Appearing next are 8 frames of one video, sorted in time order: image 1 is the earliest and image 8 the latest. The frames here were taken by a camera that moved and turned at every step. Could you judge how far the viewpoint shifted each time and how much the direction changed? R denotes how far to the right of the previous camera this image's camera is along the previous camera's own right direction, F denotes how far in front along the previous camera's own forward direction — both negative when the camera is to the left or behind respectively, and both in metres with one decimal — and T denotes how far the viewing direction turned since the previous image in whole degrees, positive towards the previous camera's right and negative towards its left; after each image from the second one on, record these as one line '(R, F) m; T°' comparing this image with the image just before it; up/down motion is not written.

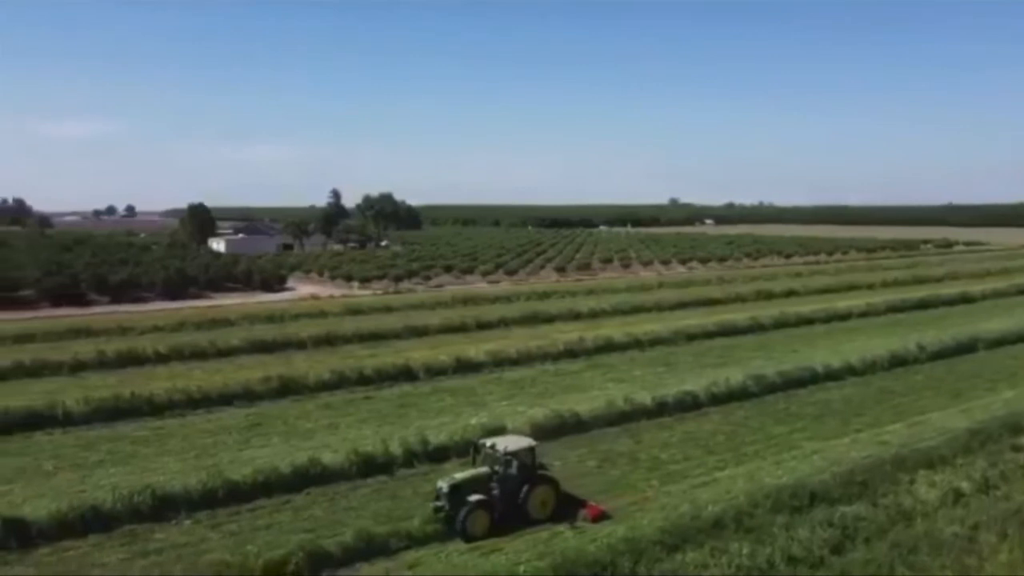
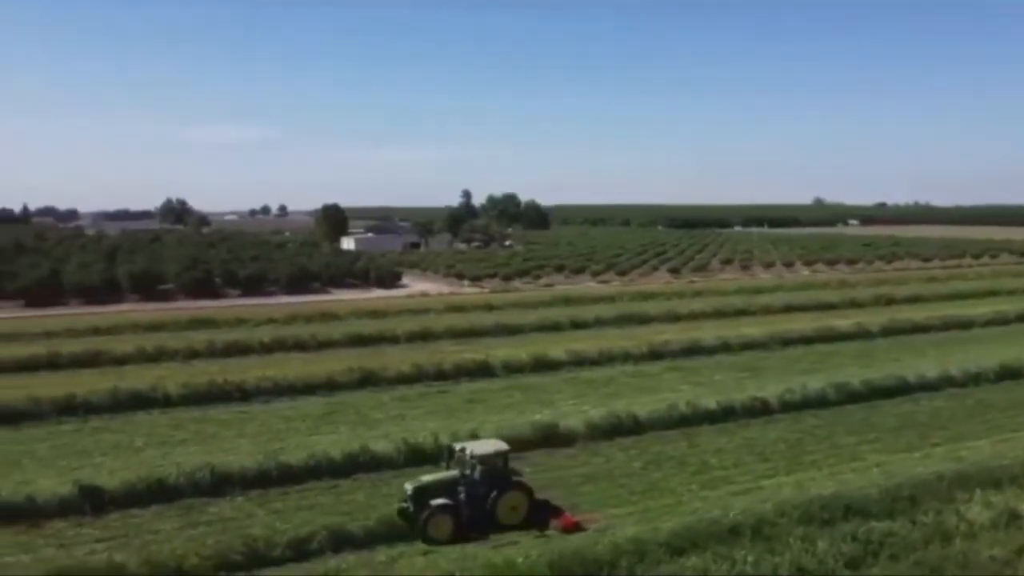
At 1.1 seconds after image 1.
(+1.9, -0.2) m; -9°
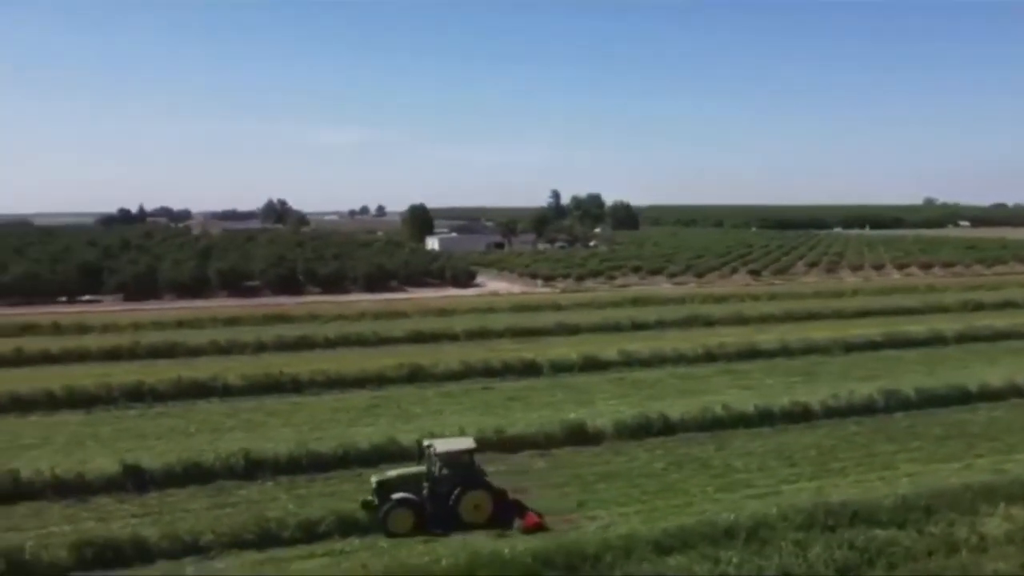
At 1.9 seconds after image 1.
(+1.5, -0.3) m; -7°
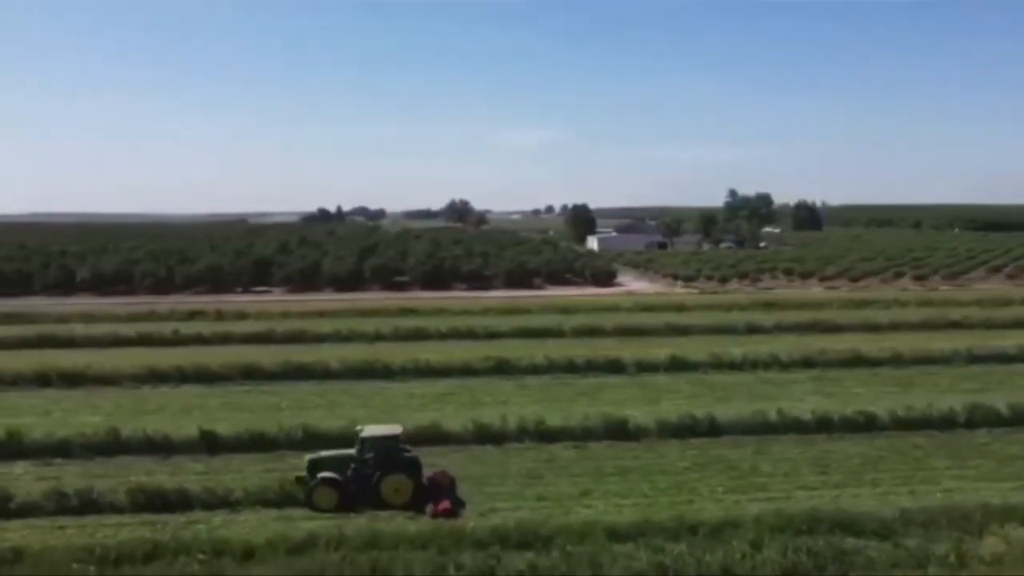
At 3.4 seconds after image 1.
(+3.4, -0.6) m; -13°
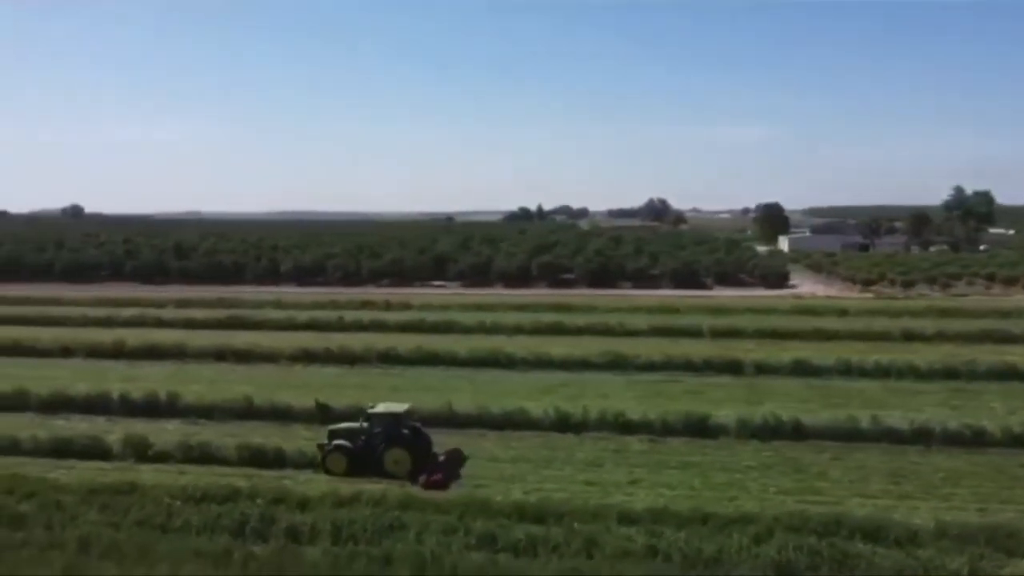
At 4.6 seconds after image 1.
(+3.0, -0.8) m; -14°
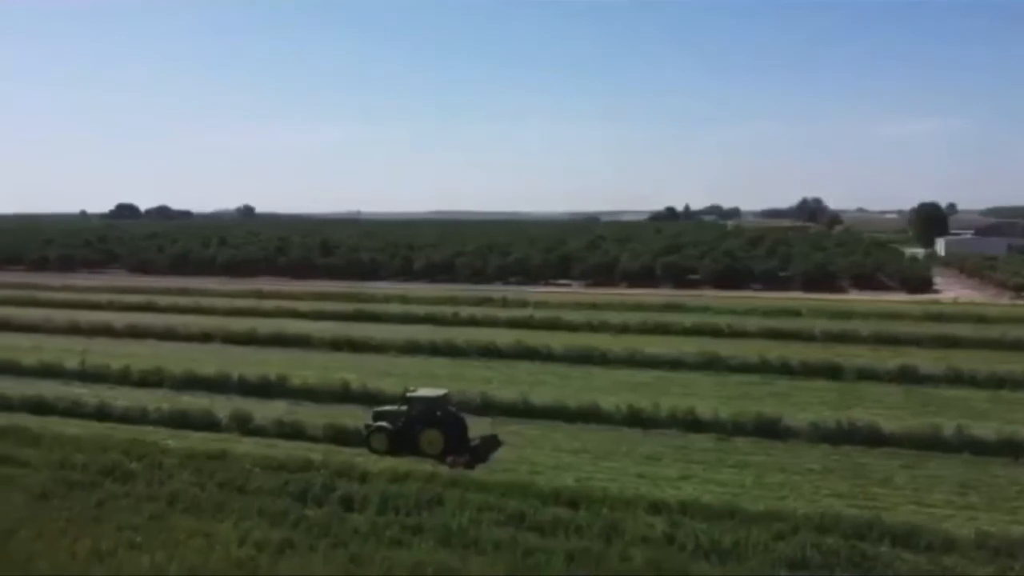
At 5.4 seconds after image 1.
(+1.9, -0.7) m; -10°
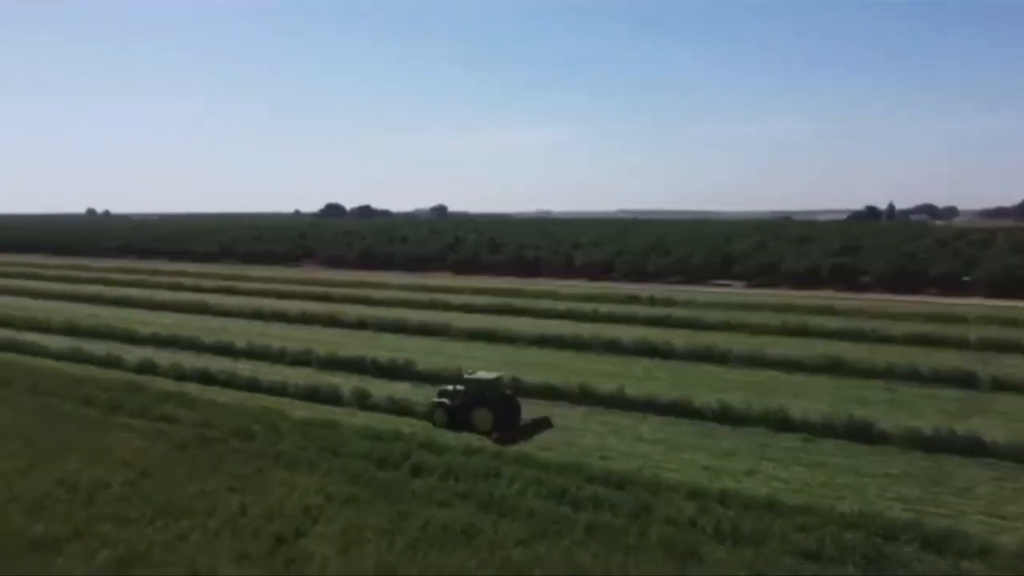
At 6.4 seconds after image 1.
(+2.5, -1.0) m; -13°
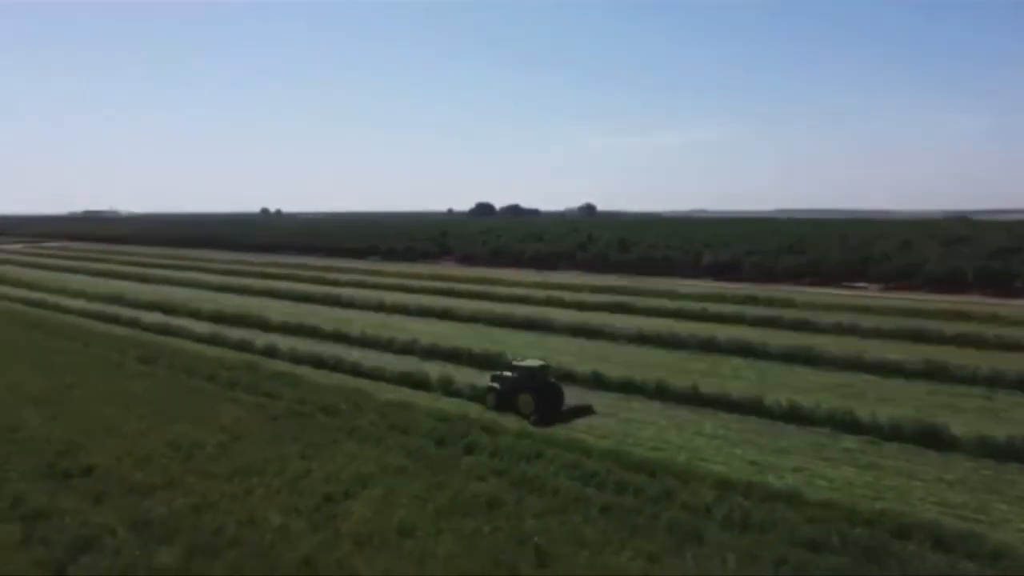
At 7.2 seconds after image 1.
(+2.2, -1.0) m; -11°
